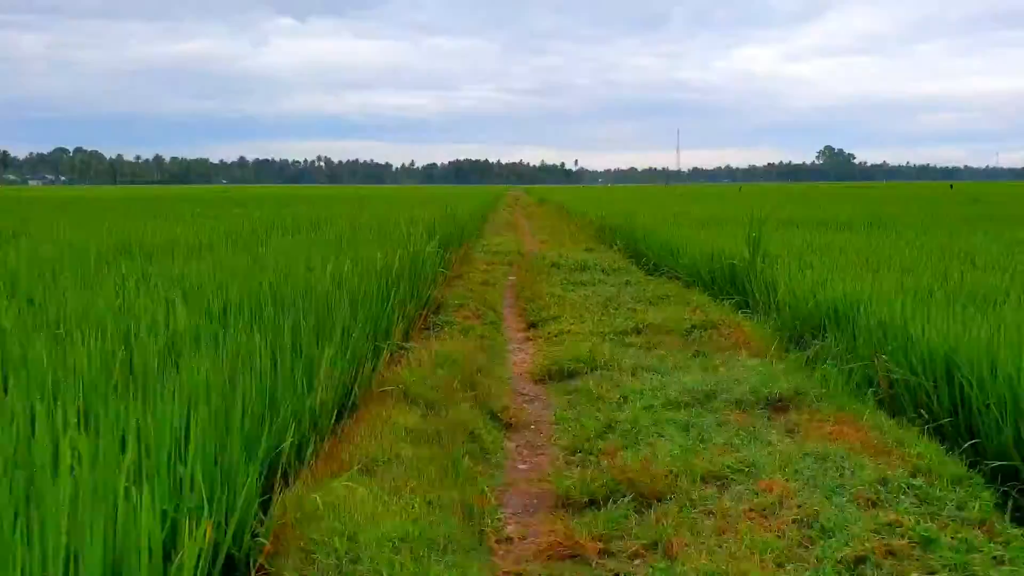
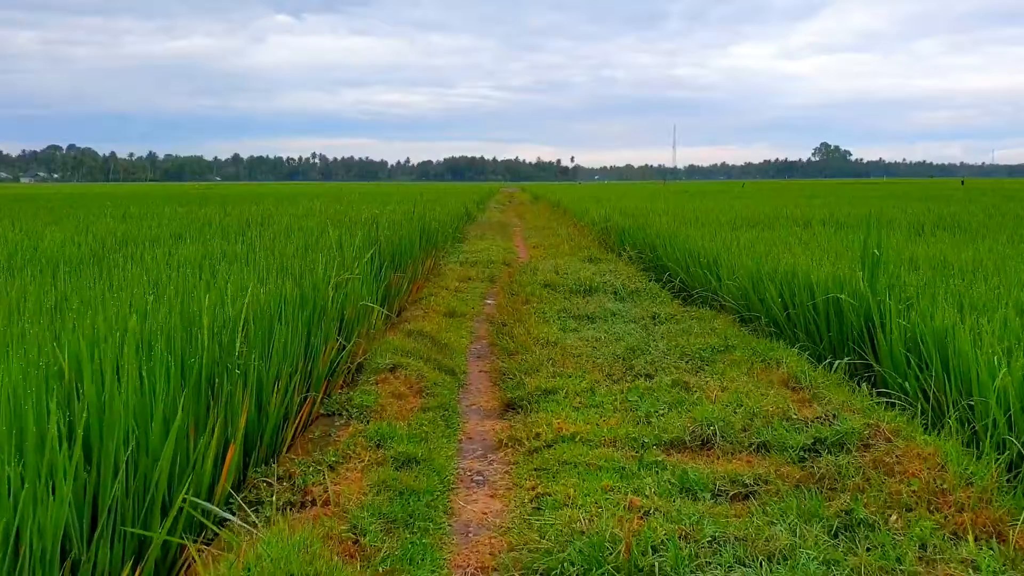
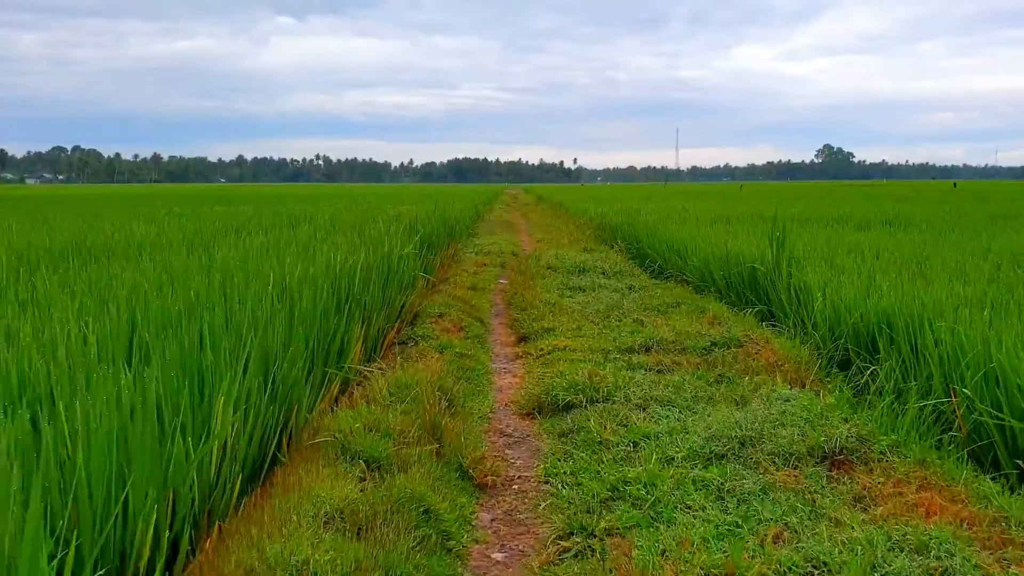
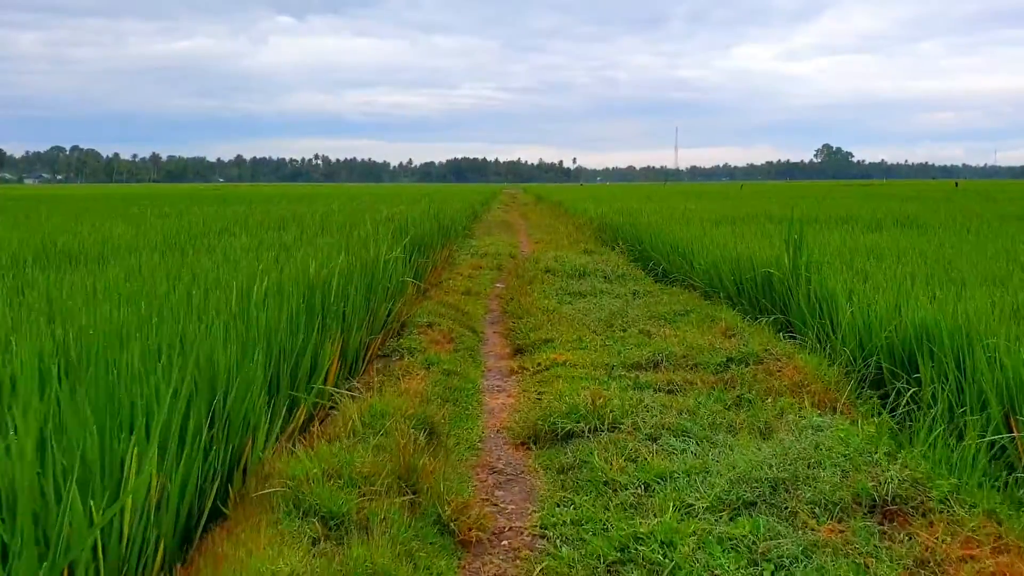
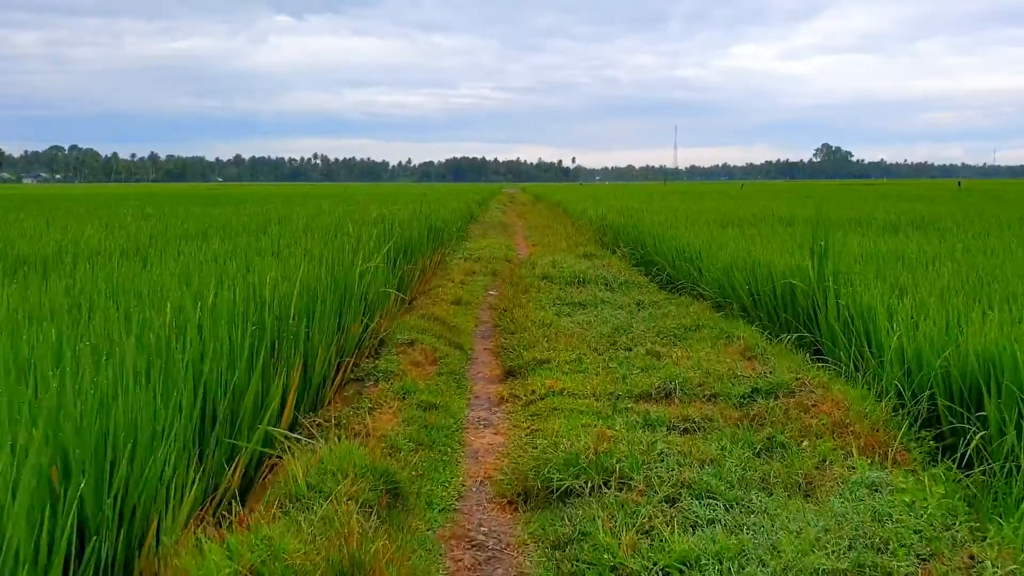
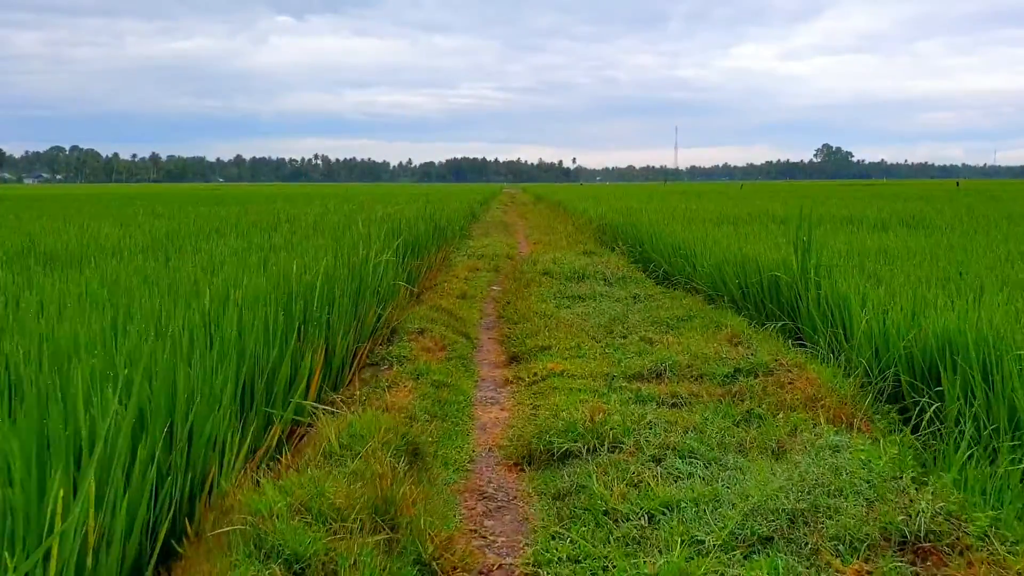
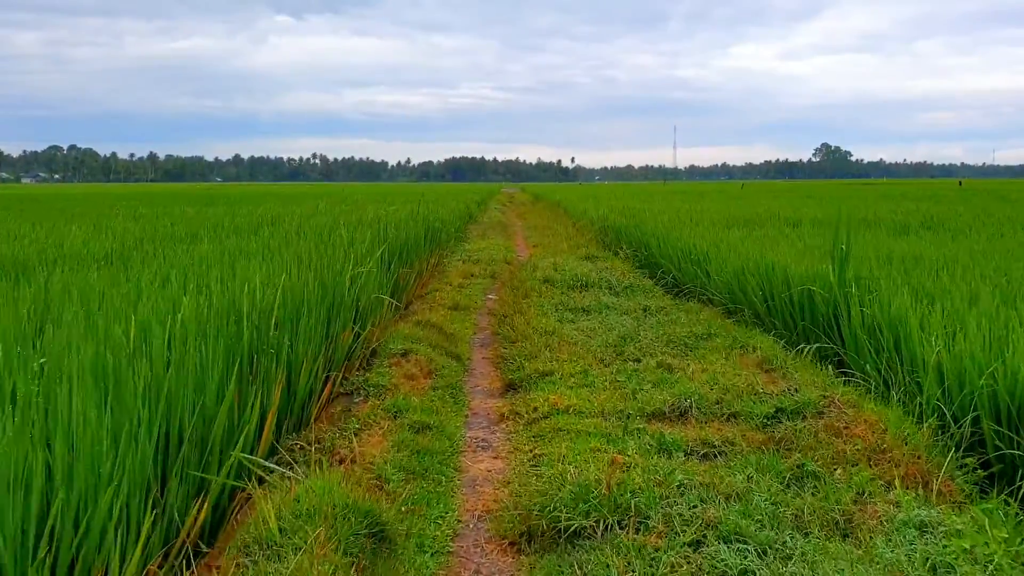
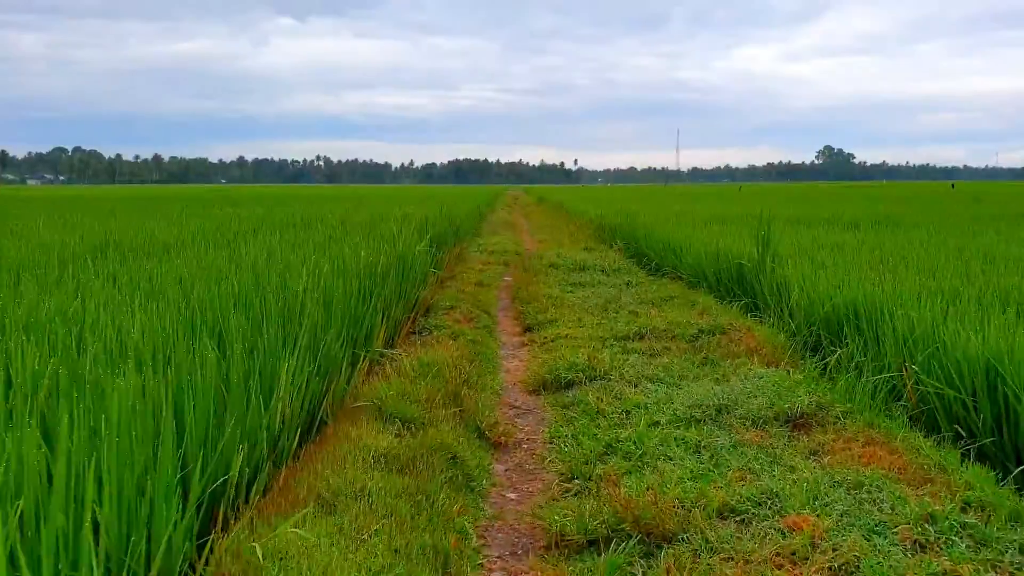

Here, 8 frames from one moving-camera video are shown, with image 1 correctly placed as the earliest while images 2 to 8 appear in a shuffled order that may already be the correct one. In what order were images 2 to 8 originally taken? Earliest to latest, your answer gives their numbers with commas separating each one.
8, 3, 4, 6, 5, 7, 2
